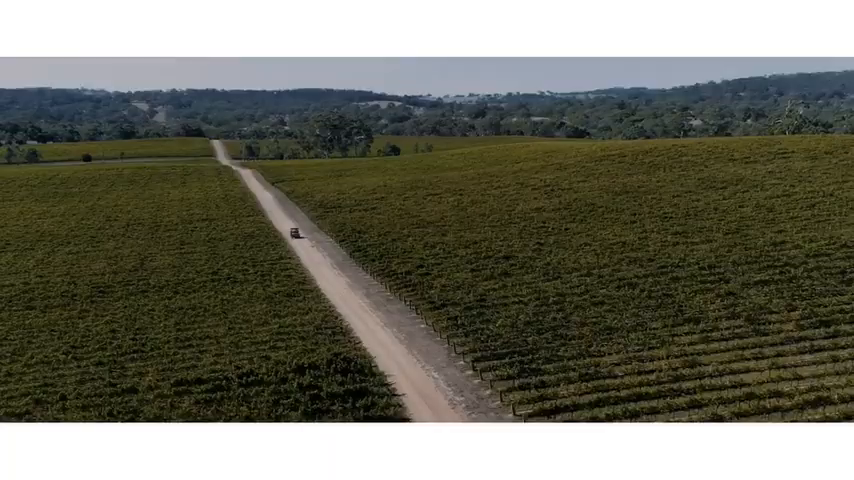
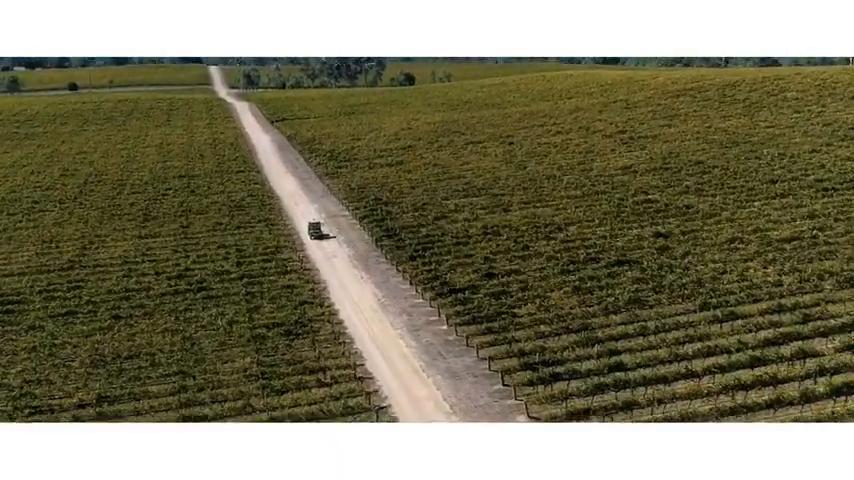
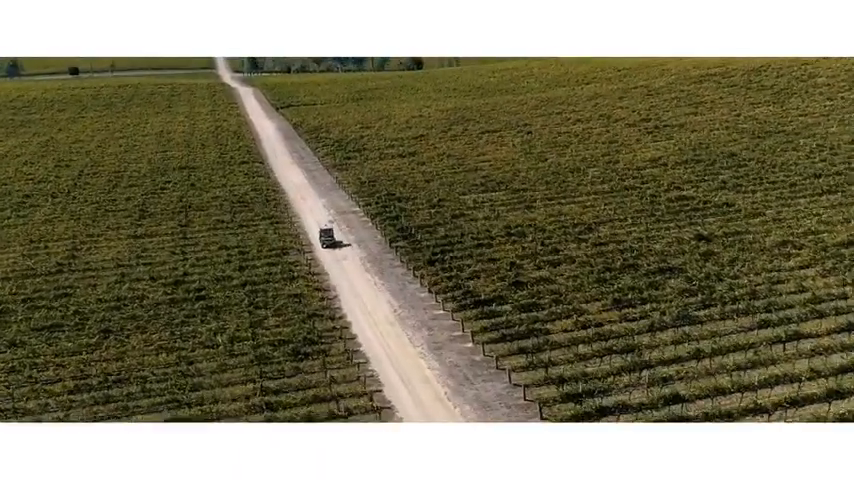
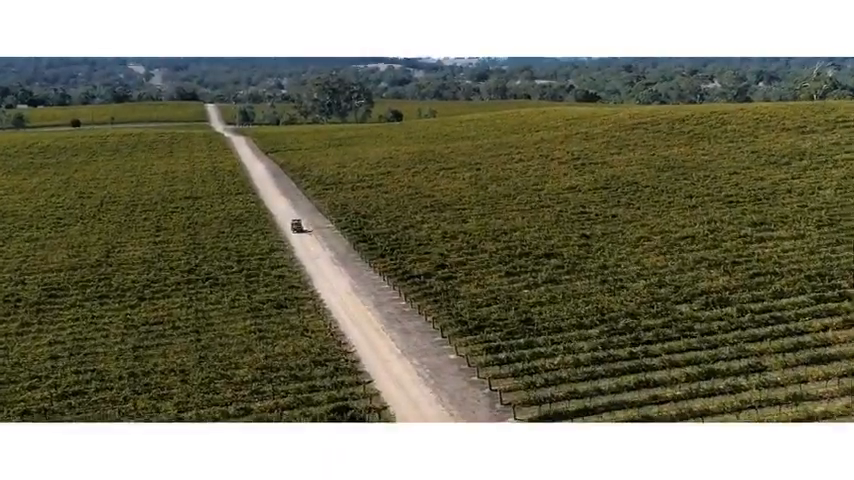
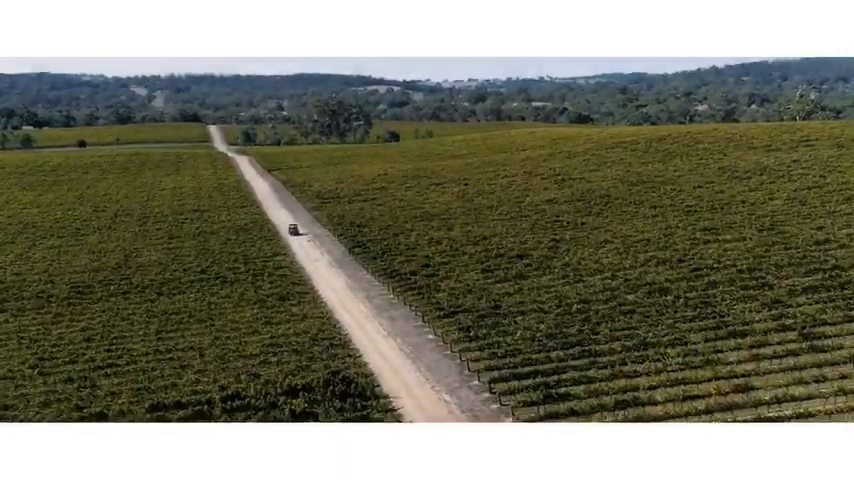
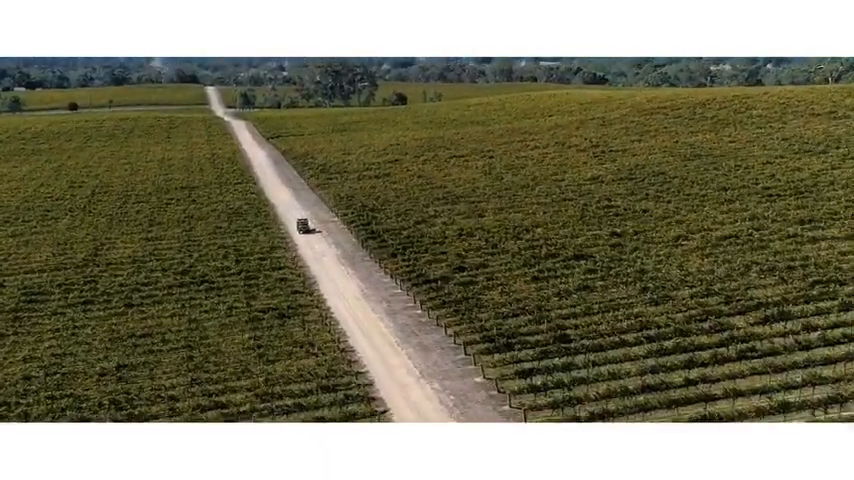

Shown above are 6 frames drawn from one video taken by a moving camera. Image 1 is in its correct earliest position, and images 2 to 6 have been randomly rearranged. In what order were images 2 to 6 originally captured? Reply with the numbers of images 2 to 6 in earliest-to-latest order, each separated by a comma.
5, 4, 6, 2, 3
